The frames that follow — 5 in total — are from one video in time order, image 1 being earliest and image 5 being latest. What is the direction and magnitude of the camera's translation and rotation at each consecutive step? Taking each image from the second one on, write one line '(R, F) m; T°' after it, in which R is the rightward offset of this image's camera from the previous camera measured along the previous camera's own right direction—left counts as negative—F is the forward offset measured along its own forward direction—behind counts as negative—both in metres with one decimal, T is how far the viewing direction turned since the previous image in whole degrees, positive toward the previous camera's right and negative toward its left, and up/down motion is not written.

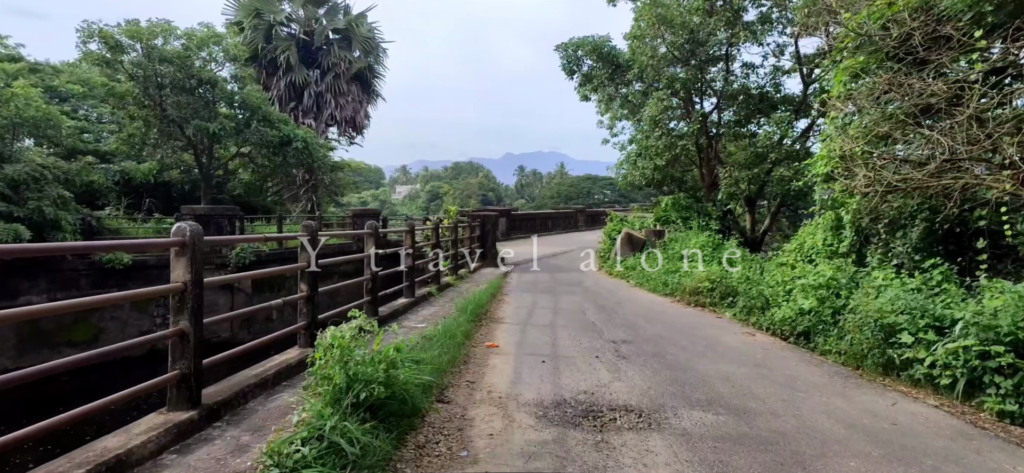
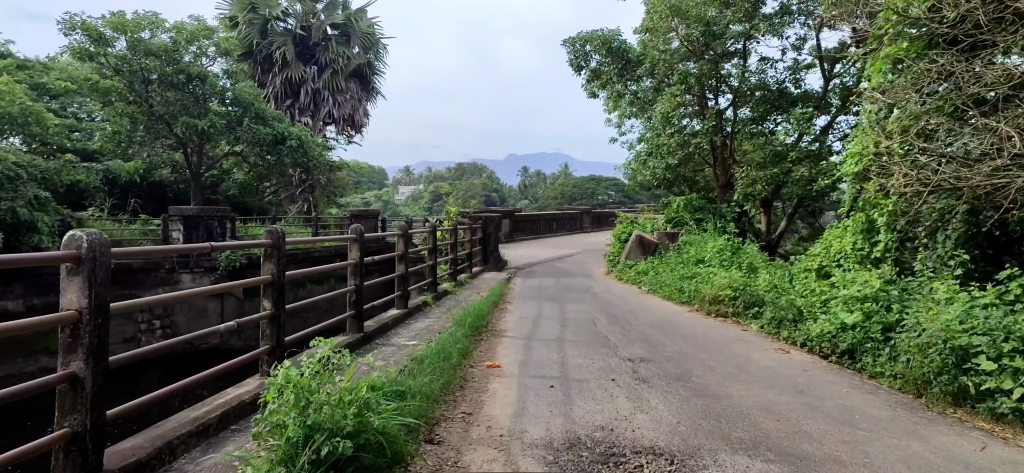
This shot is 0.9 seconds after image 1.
(0.0, +0.7) m; 0°
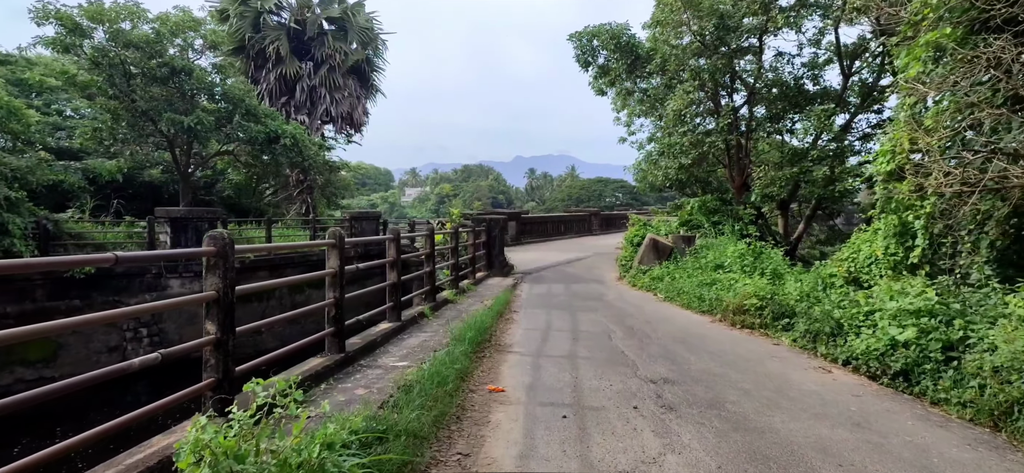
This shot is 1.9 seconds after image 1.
(0.0, +0.6) m; 0°
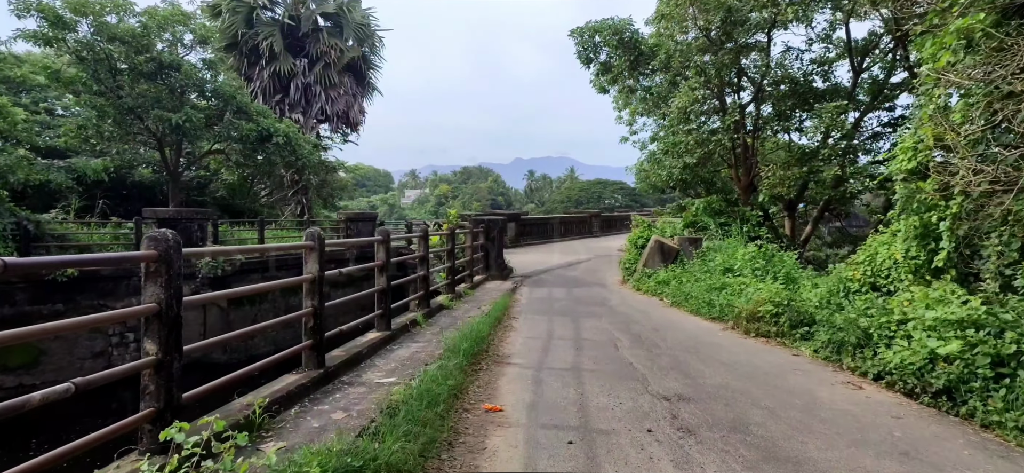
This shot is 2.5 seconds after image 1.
(0.0, +0.4) m; 0°
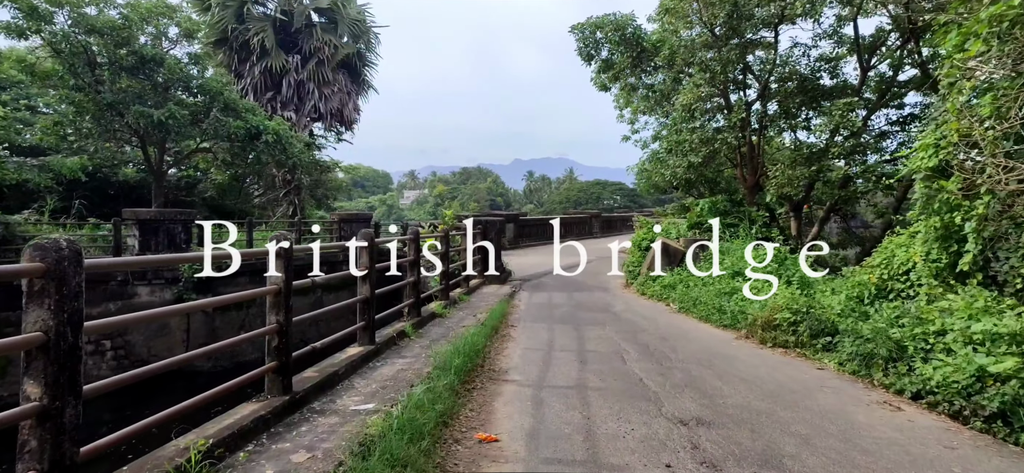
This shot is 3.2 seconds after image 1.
(0.0, +0.5) m; 0°
